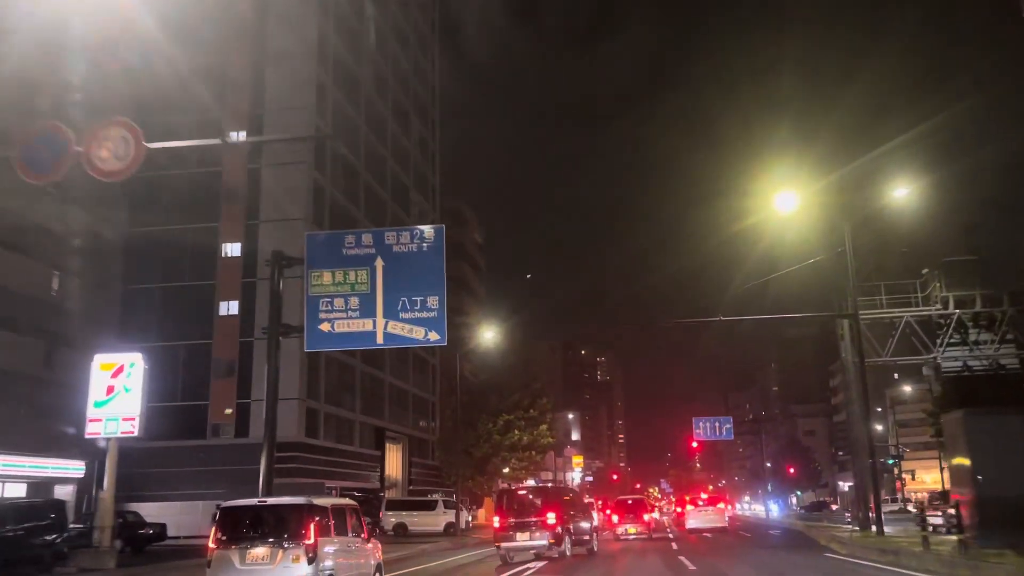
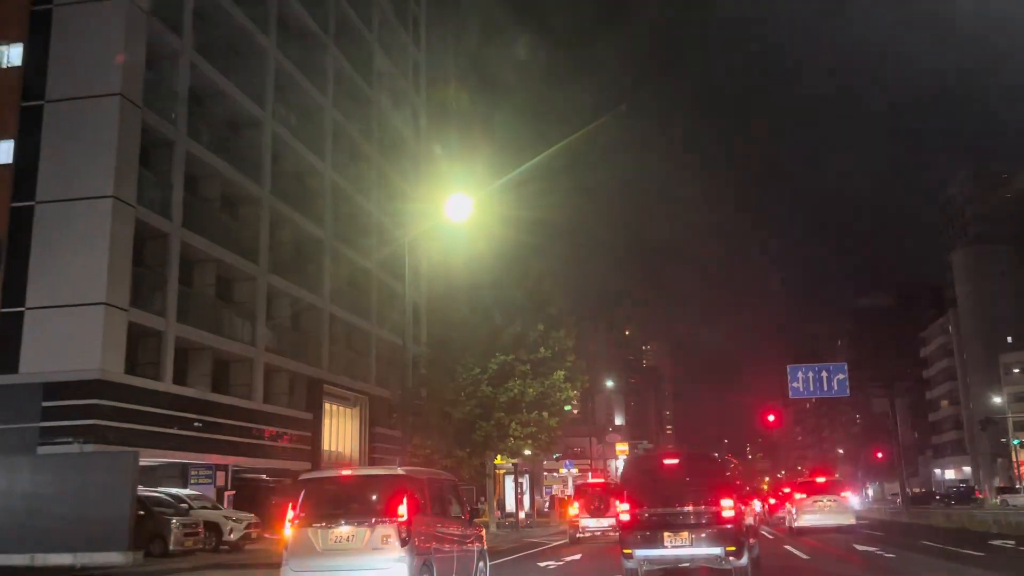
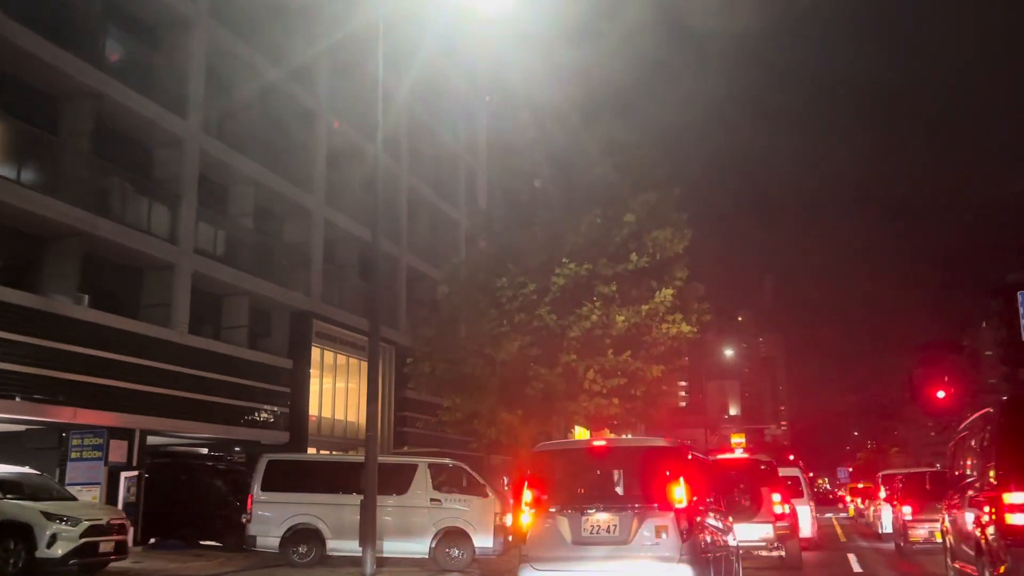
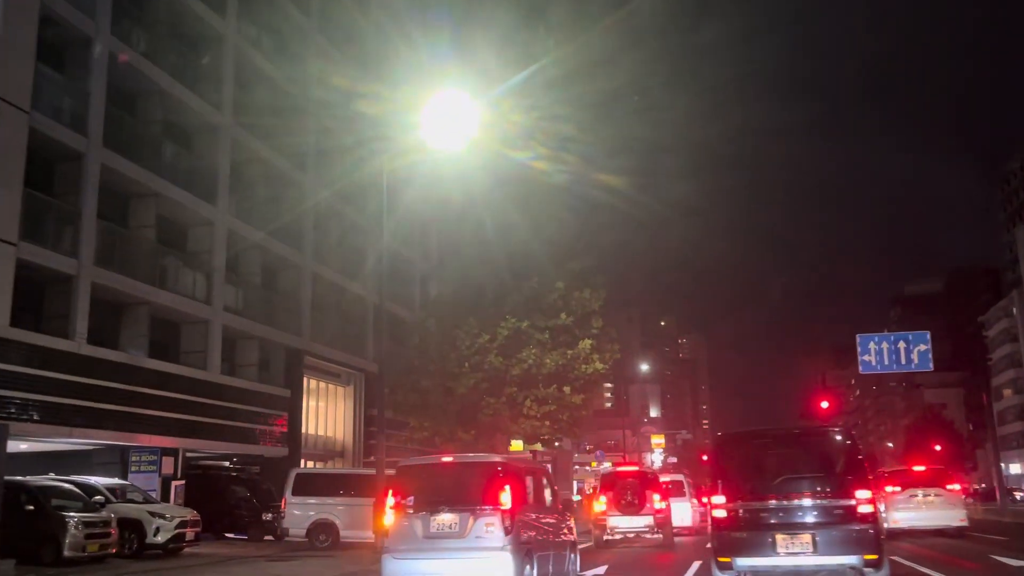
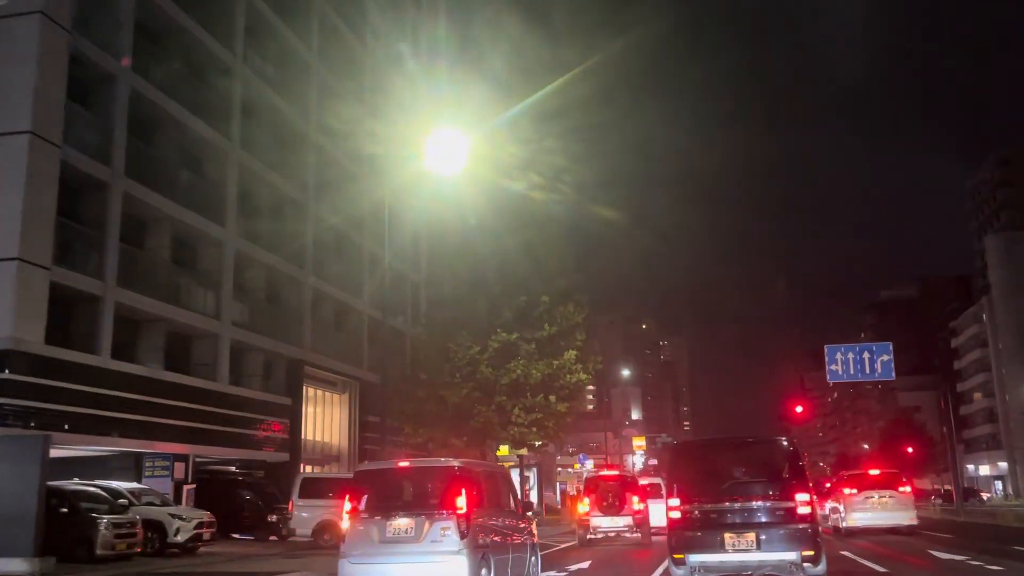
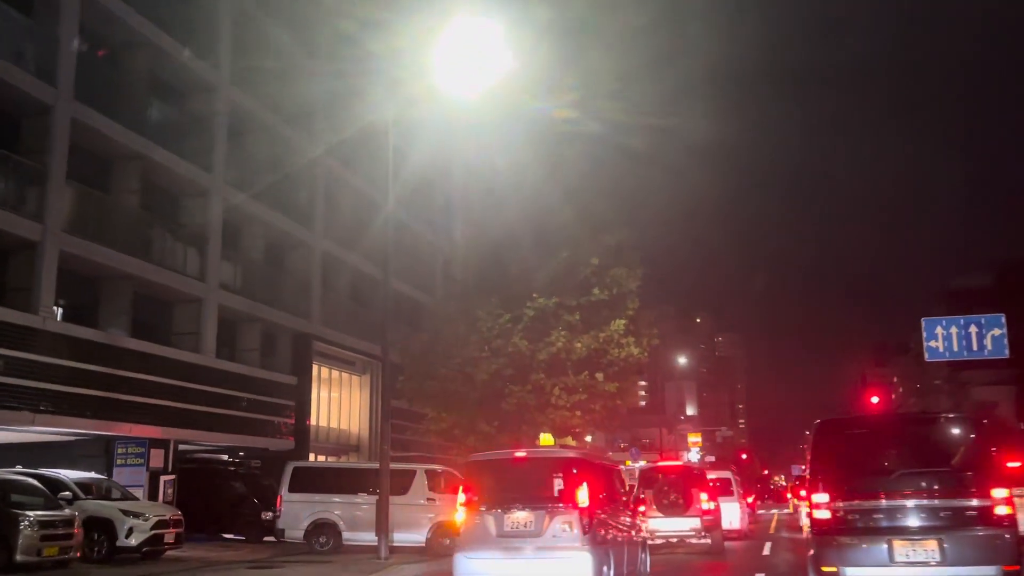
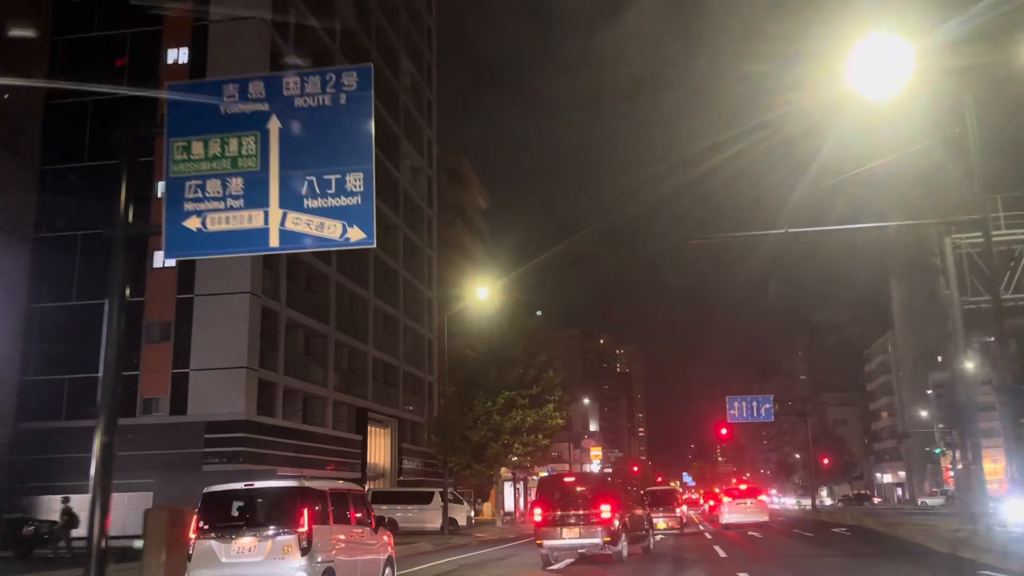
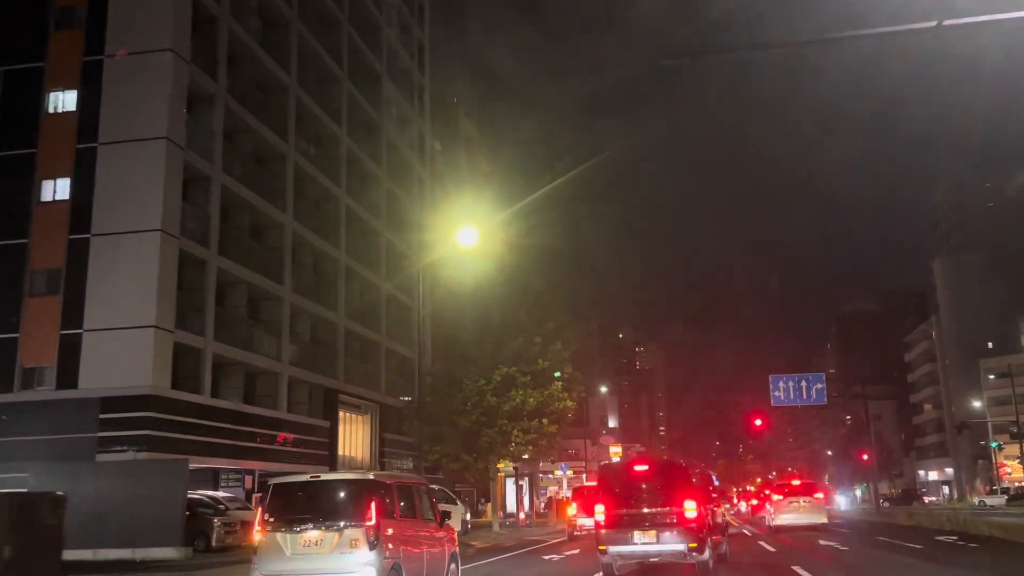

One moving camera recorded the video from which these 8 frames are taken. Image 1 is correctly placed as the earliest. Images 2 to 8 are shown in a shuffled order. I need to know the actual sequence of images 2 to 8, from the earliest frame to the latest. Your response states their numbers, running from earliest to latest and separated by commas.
7, 8, 2, 5, 4, 6, 3
